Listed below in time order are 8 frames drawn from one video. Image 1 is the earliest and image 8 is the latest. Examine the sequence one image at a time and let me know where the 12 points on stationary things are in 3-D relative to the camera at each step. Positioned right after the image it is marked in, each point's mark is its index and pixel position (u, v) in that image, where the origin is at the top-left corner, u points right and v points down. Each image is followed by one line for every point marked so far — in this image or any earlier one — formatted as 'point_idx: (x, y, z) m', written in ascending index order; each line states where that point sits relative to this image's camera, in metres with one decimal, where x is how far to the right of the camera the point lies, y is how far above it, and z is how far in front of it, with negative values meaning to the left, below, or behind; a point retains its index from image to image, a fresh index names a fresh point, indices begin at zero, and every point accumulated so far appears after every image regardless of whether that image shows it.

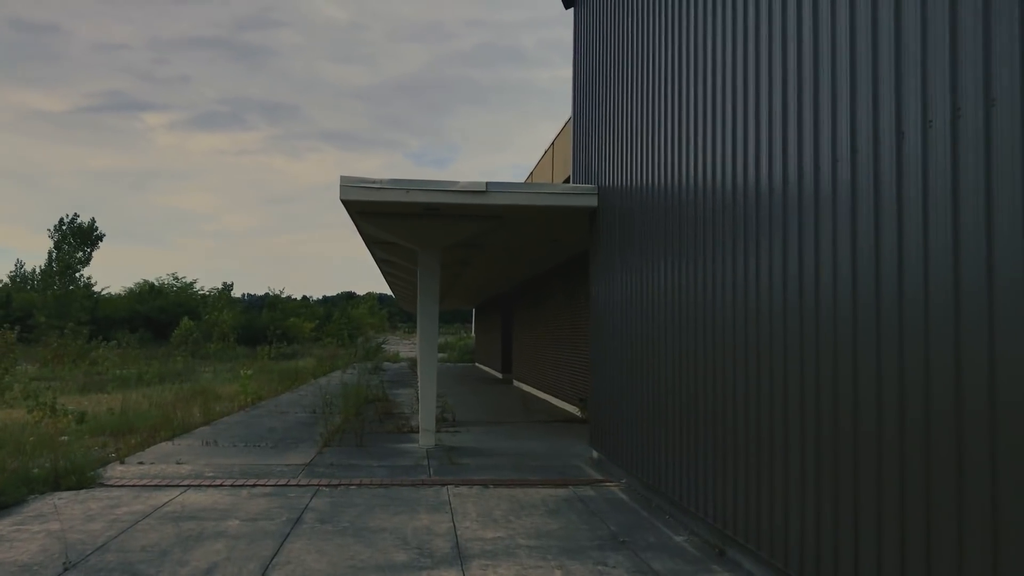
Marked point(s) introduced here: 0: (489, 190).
0: (-0.2, +1.0, +9.6) m
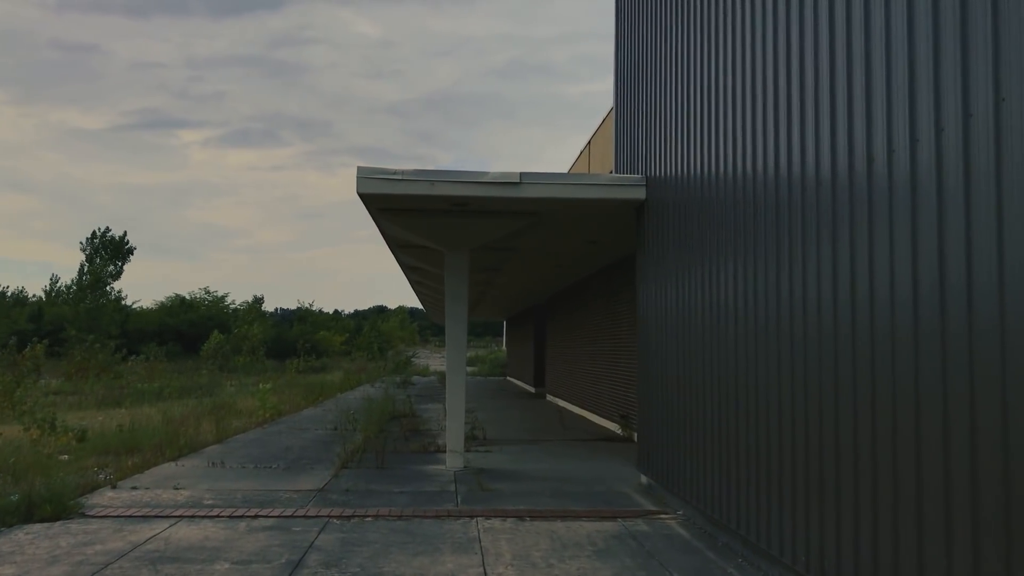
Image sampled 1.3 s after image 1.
0: (+0.1, +0.9, +8.5) m
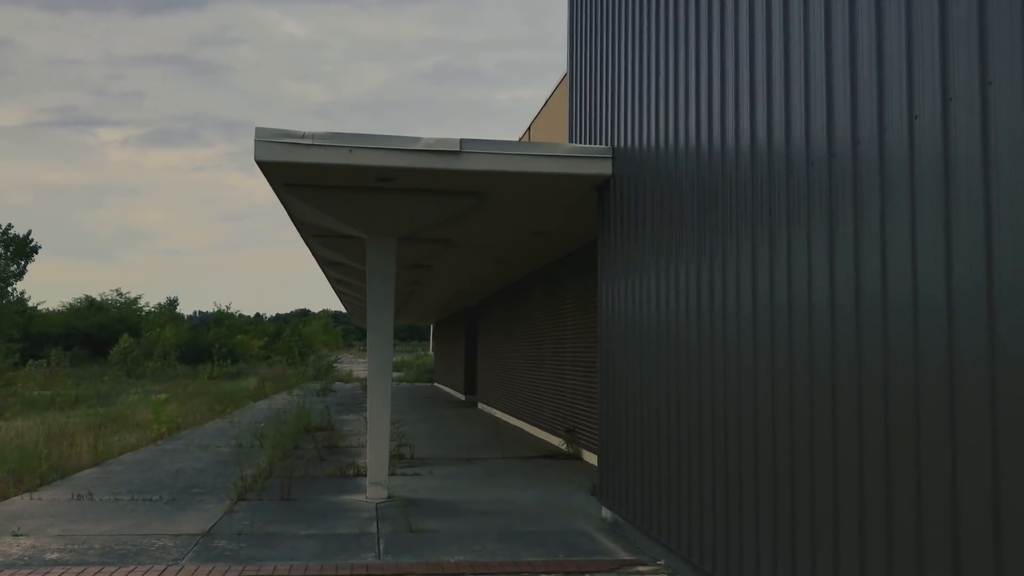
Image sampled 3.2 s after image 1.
0: (-0.4, +1.0, +7.0) m
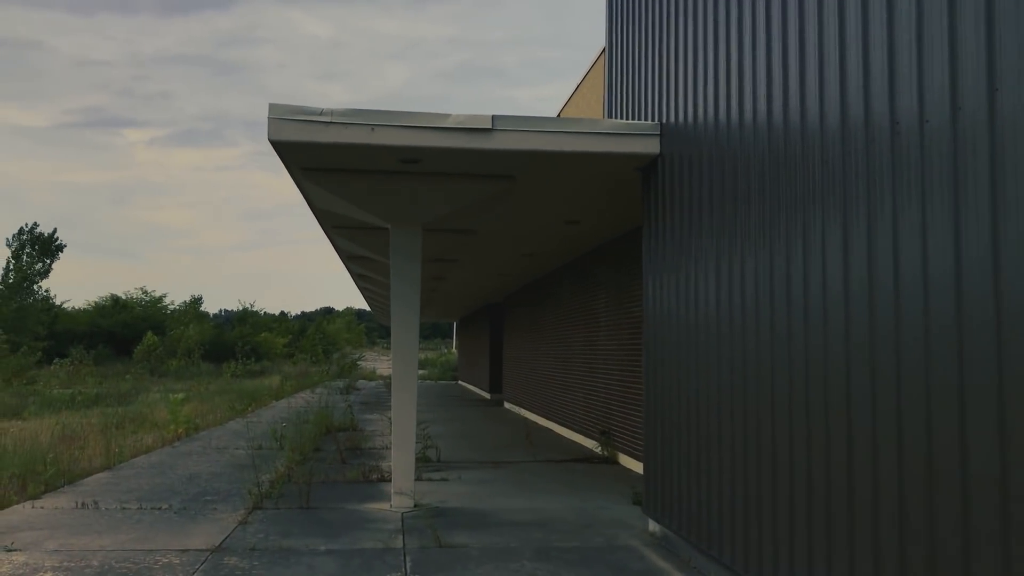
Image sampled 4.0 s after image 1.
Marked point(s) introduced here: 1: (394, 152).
0: (-0.1, +1.0, +6.3) m
1: (-0.8, +0.9, +6.5) m
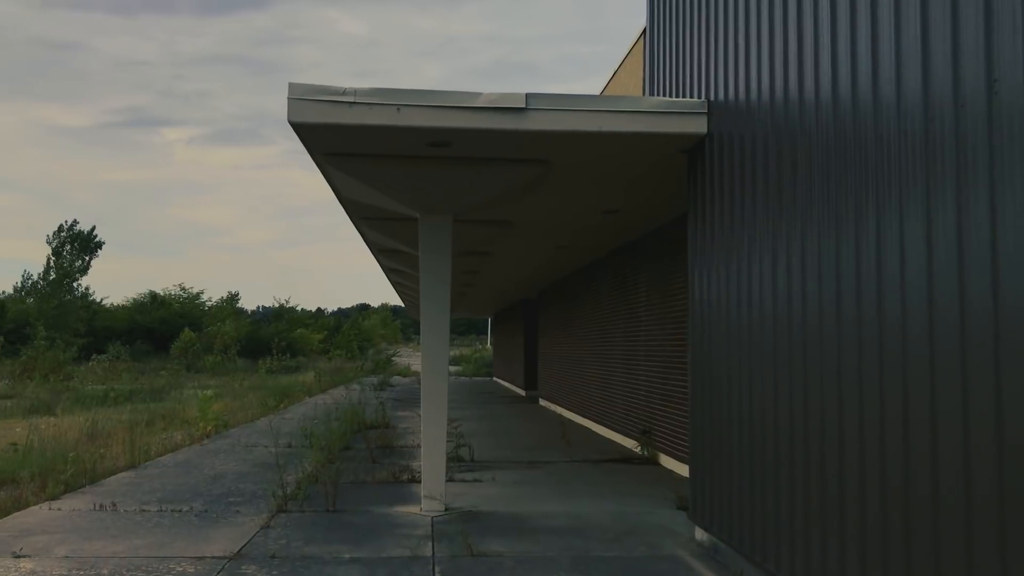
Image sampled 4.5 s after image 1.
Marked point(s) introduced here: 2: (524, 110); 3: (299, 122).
0: (+0.1, +1.1, +5.9) m
1: (-0.6, +1.0, +6.1) m
2: (+0.1, +1.1, +5.9) m
3: (-1.3, +1.0, +5.8) m
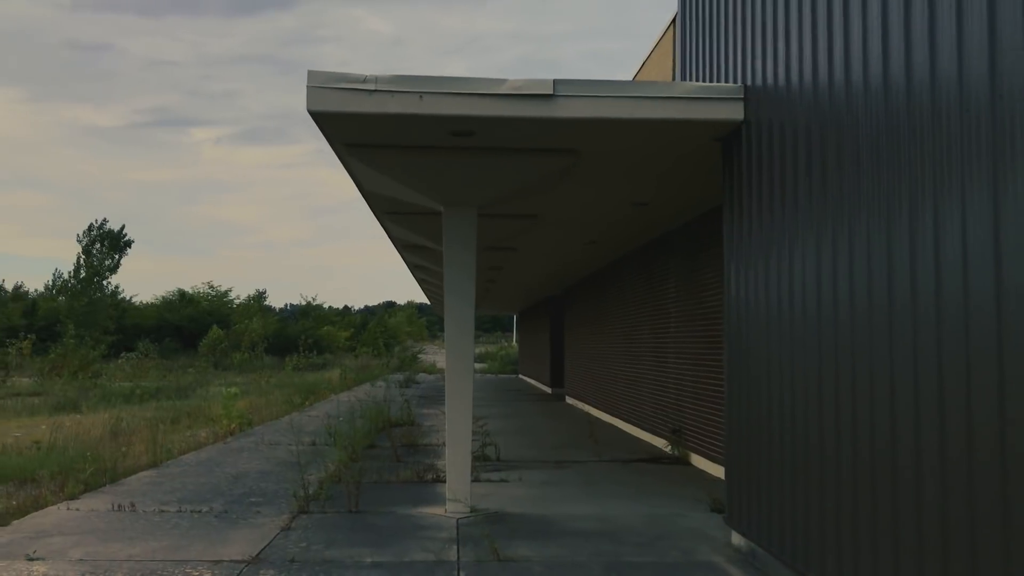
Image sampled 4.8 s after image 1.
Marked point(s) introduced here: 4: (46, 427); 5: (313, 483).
0: (+0.3, +1.1, +5.7) m
1: (-0.4, +1.0, +5.9) m
2: (+0.2, +1.1, +5.7) m
3: (-1.1, +1.0, +5.6) m
4: (-6.4, -1.9, +13.4) m
5: (-1.7, -1.6, +8.1) m
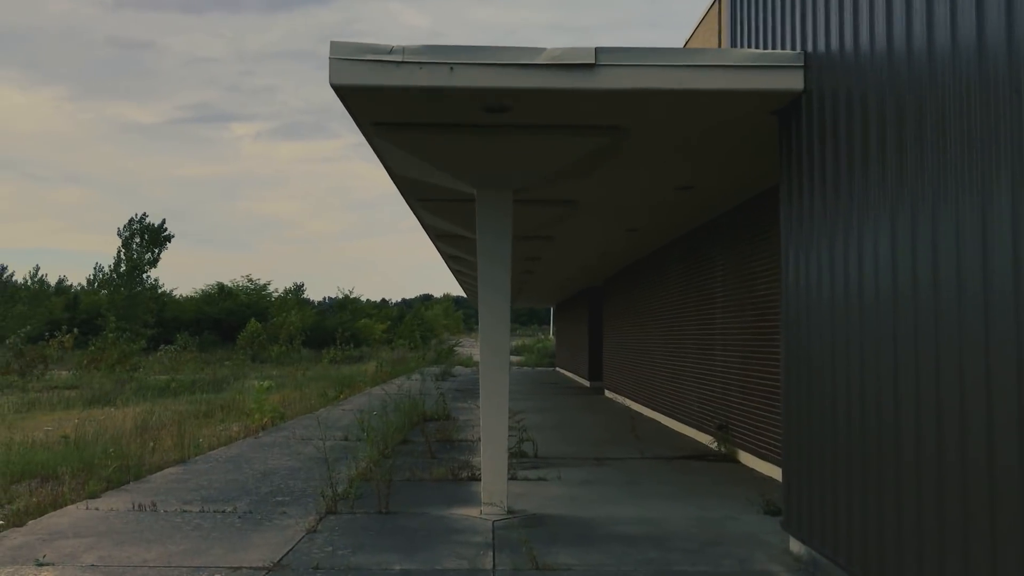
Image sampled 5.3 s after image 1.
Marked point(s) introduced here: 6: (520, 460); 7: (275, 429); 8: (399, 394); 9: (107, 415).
0: (+0.5, +1.2, +5.2) m
1: (-0.2, +1.1, +5.4) m
2: (+0.4, +1.2, +5.2) m
3: (-0.9, +1.1, +5.2) m
4: (-5.9, -1.8, +13.2) m
5: (-1.4, -1.5, +7.7) m
6: (+0.1, -1.7, +9.3) m
7: (-3.1, -1.9, +12.8) m
8: (-2.1, -2.0, +17.8) m
9: (-5.8, -1.8, +13.9) m
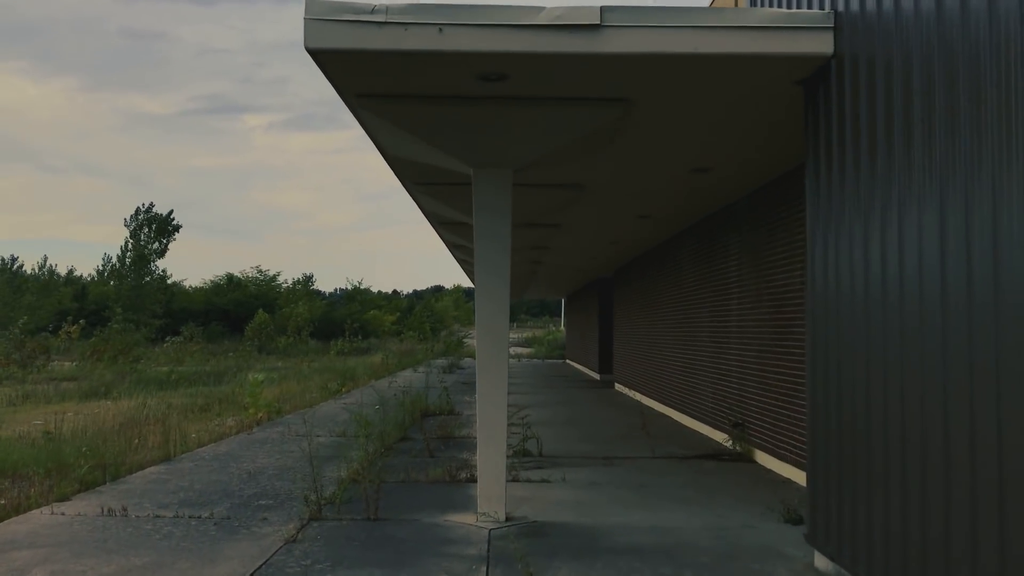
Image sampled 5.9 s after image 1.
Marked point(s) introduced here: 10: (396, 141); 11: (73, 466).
0: (+0.5, +1.3, +4.7) m
1: (-0.2, +1.1, +4.9) m
2: (+0.4, +1.3, +4.7) m
3: (-0.9, +1.2, +4.7) m
4: (-5.9, -1.7, +12.8) m
5: (-1.4, -1.5, +7.2) m
6: (+0.1, -1.6, +8.8) m
7: (-3.1, -1.7, +12.3) m
8: (-2.0, -1.8, +17.3) m
9: (-5.7, -1.7, +13.5) m
10: (-0.8, +1.0, +6.6) m
11: (-3.5, -1.4, +7.8) m
